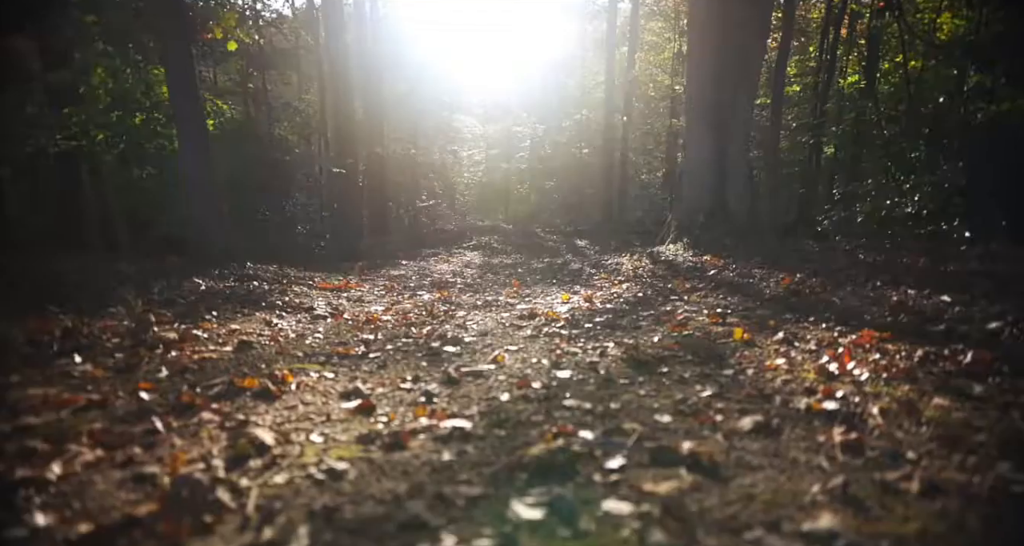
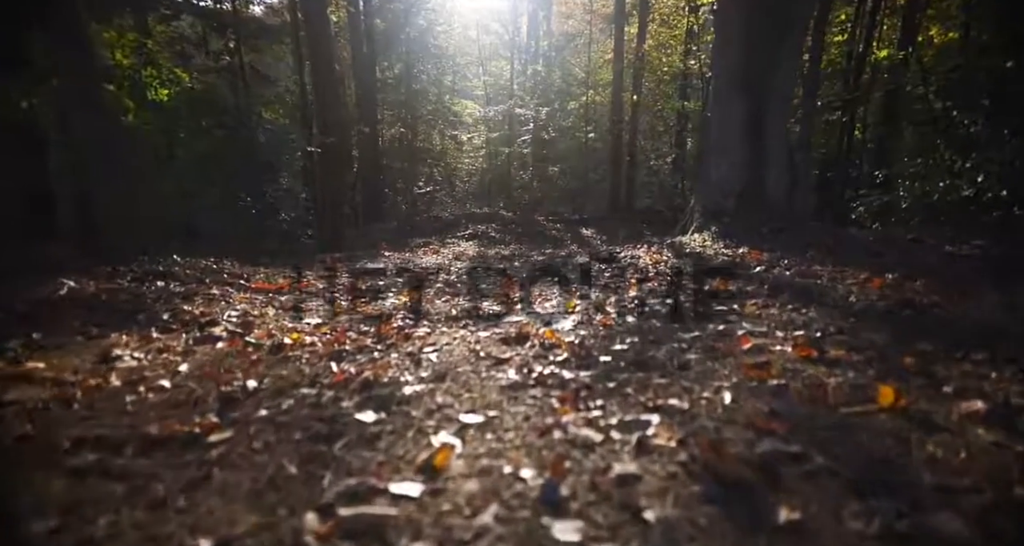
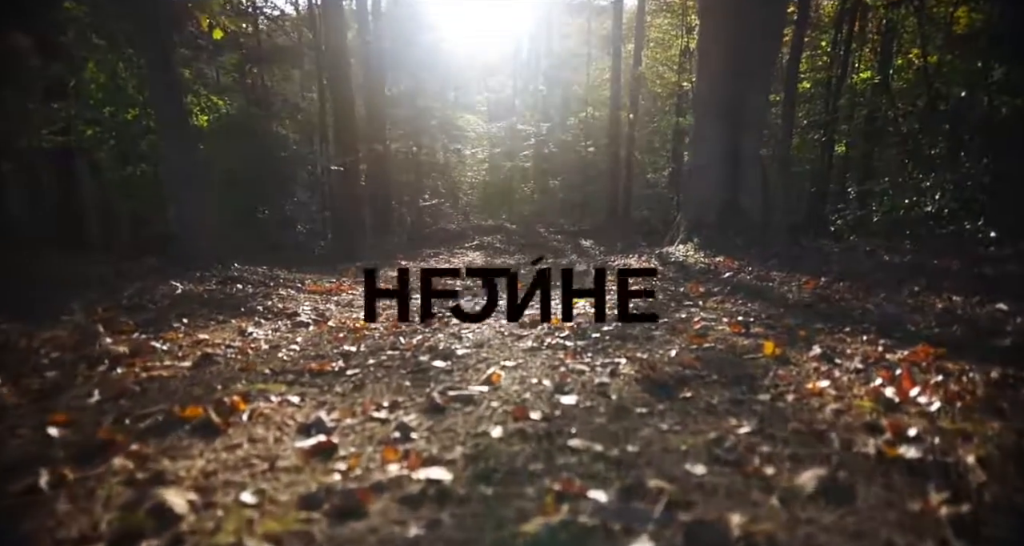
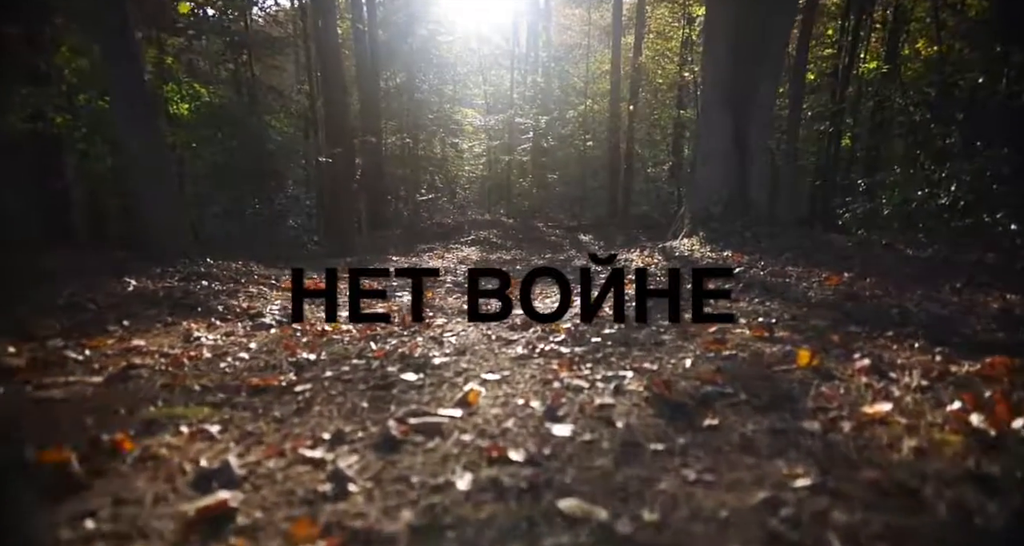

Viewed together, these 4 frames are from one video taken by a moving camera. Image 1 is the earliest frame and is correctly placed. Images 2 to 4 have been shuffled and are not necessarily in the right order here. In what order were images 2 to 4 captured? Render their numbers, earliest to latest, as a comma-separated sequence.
3, 4, 2
